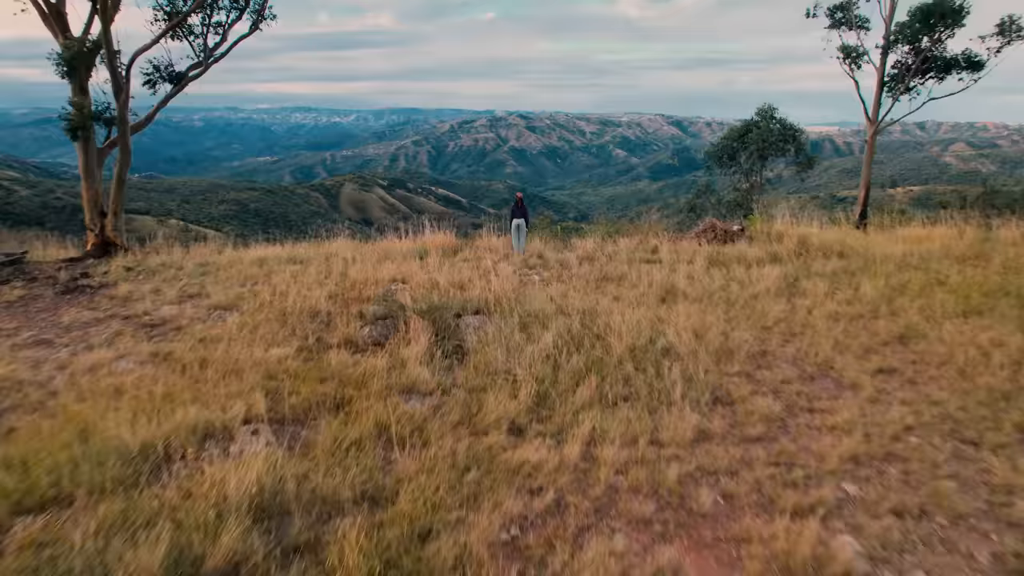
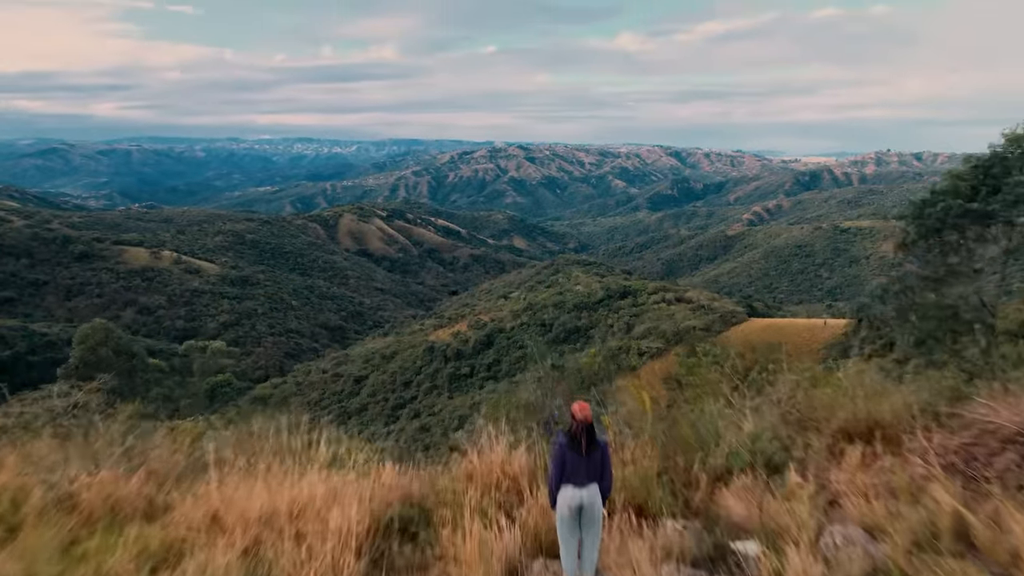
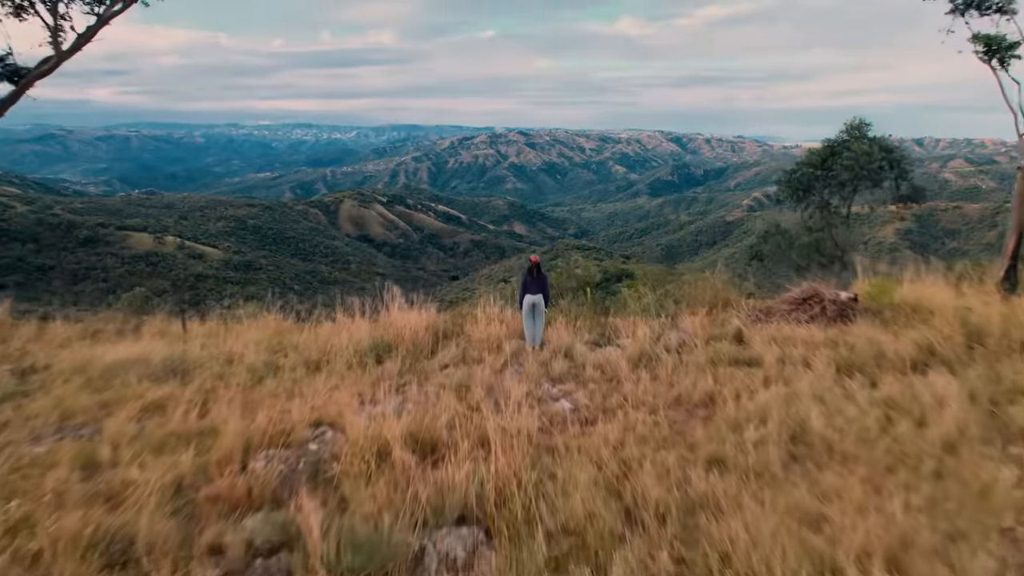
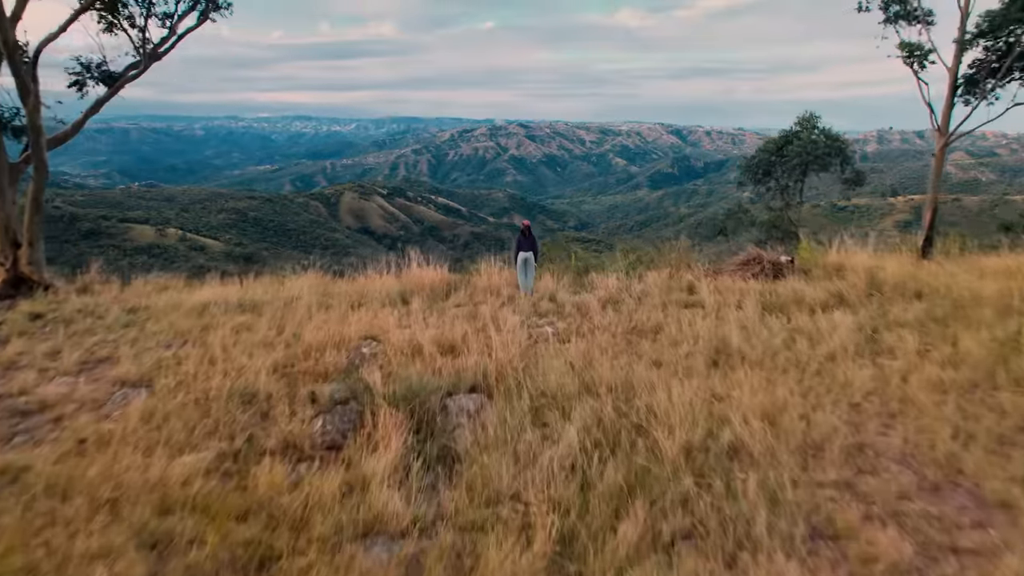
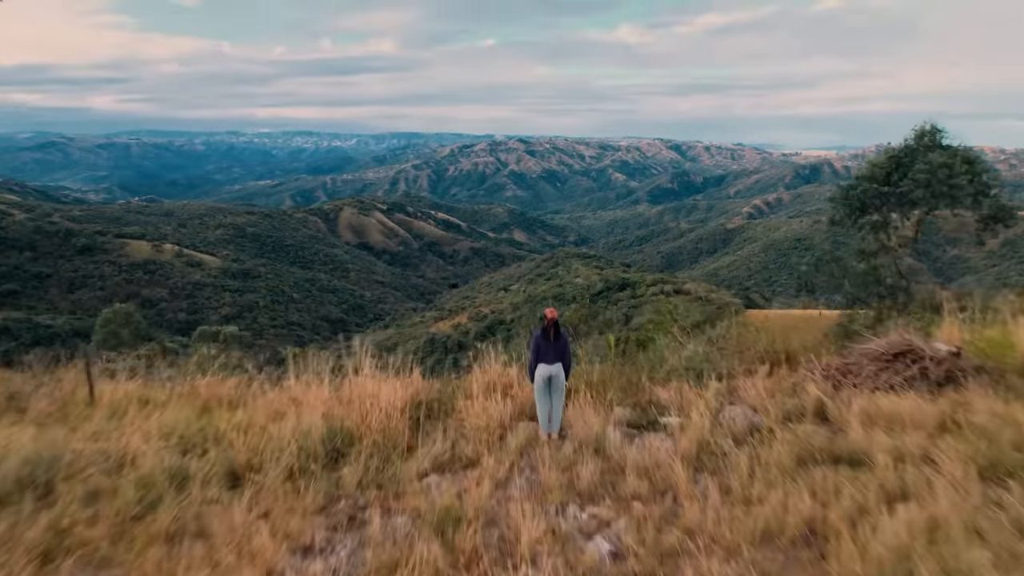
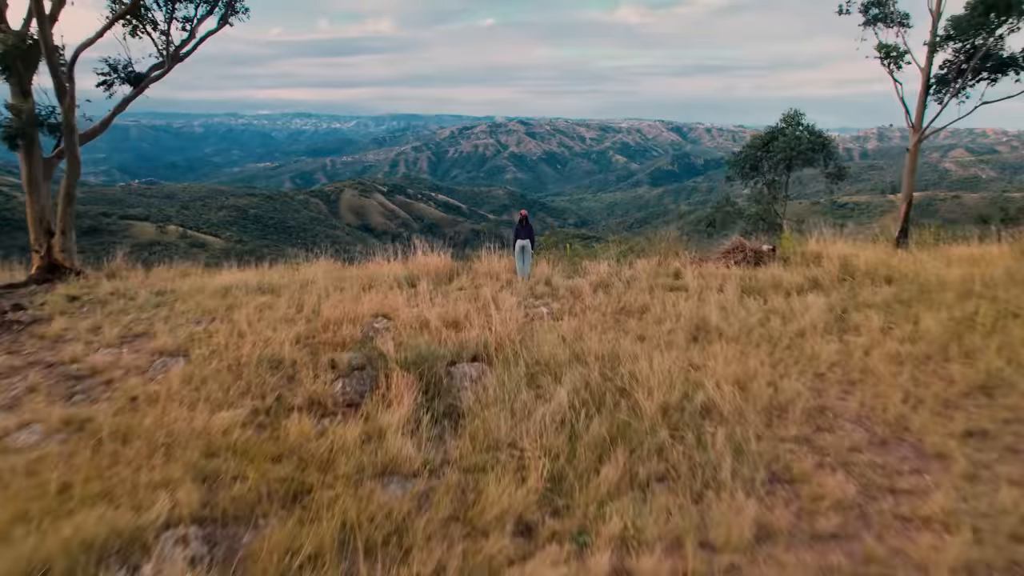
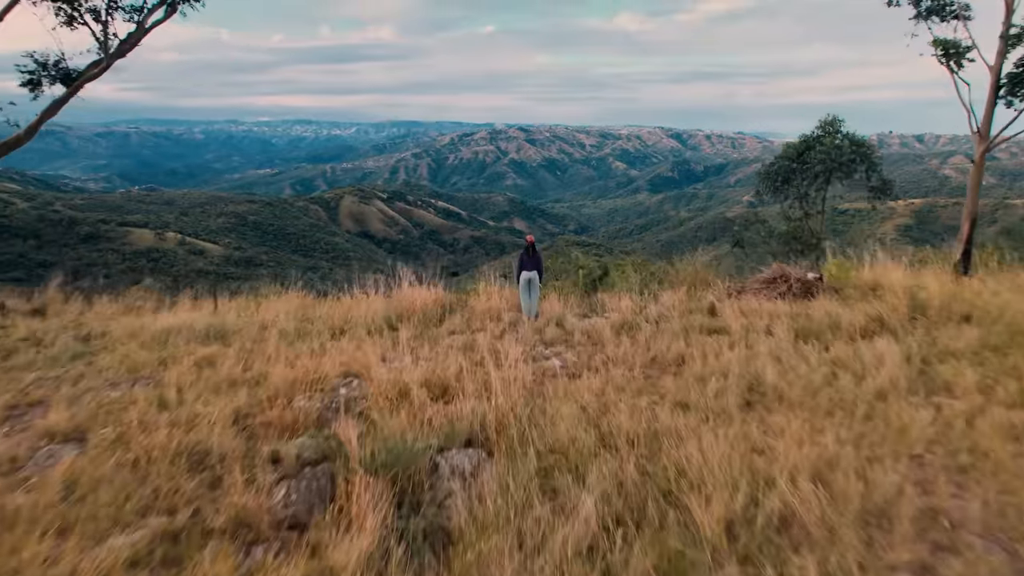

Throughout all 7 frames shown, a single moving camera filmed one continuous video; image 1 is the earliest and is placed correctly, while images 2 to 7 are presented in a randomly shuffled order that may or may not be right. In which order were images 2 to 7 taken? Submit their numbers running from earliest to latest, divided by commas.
6, 4, 7, 3, 5, 2
